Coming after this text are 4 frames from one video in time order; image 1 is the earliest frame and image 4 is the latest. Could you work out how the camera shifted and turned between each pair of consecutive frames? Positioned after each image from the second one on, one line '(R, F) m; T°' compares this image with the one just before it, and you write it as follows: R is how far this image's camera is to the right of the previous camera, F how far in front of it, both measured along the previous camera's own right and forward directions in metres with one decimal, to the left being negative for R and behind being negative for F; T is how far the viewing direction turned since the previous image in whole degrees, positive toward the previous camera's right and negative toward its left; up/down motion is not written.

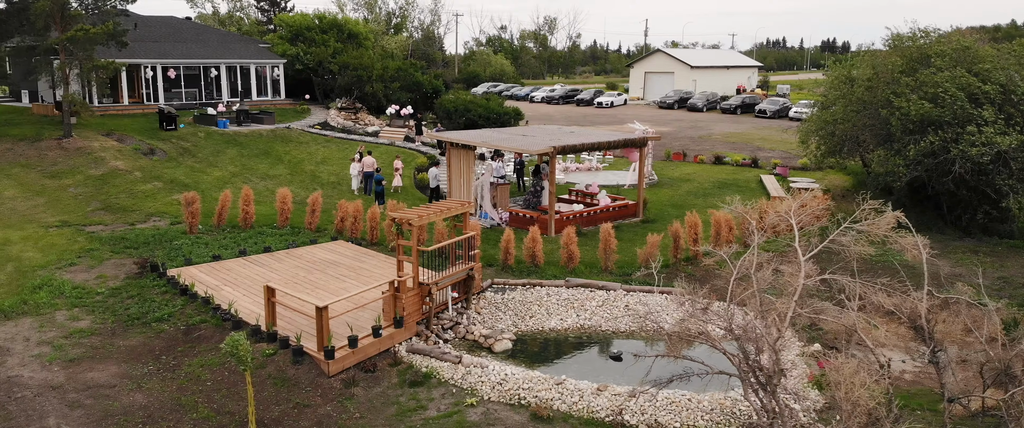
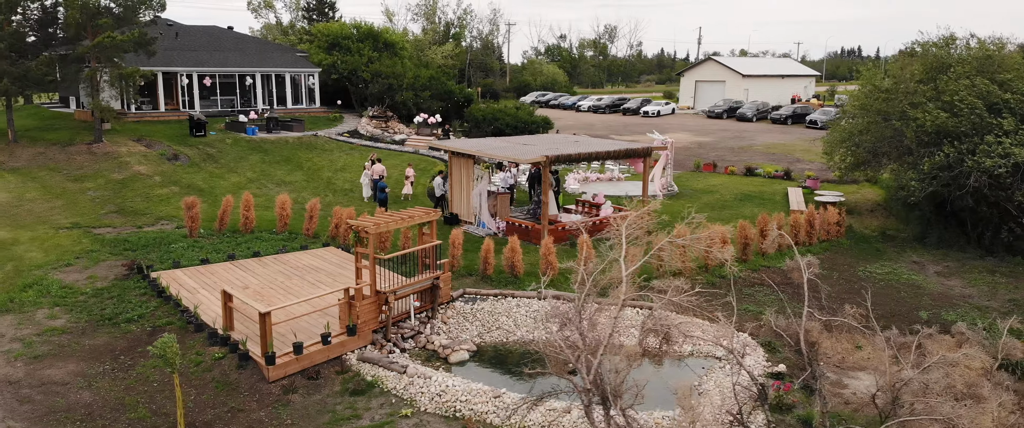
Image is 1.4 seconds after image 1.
(+1.6, +0.2) m; -5°
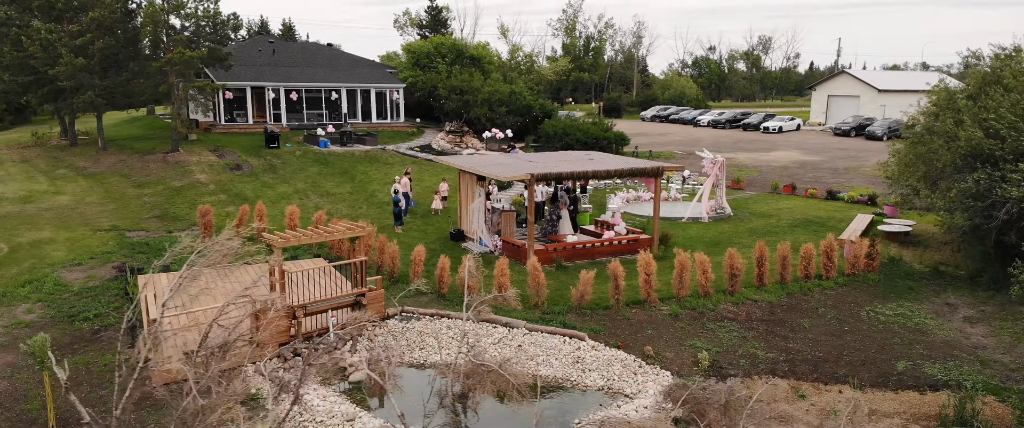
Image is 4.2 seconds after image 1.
(+3.8, +0.7) m; -12°
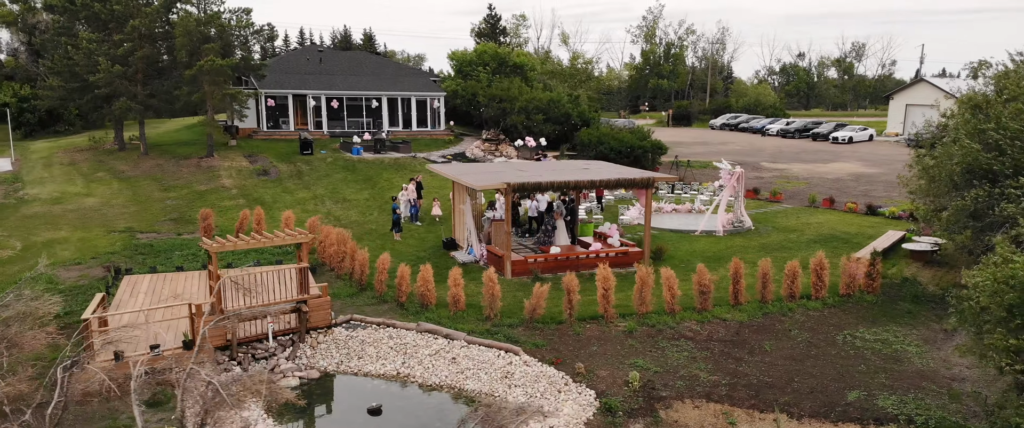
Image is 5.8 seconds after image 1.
(+2.4, +0.4) m; -7°
